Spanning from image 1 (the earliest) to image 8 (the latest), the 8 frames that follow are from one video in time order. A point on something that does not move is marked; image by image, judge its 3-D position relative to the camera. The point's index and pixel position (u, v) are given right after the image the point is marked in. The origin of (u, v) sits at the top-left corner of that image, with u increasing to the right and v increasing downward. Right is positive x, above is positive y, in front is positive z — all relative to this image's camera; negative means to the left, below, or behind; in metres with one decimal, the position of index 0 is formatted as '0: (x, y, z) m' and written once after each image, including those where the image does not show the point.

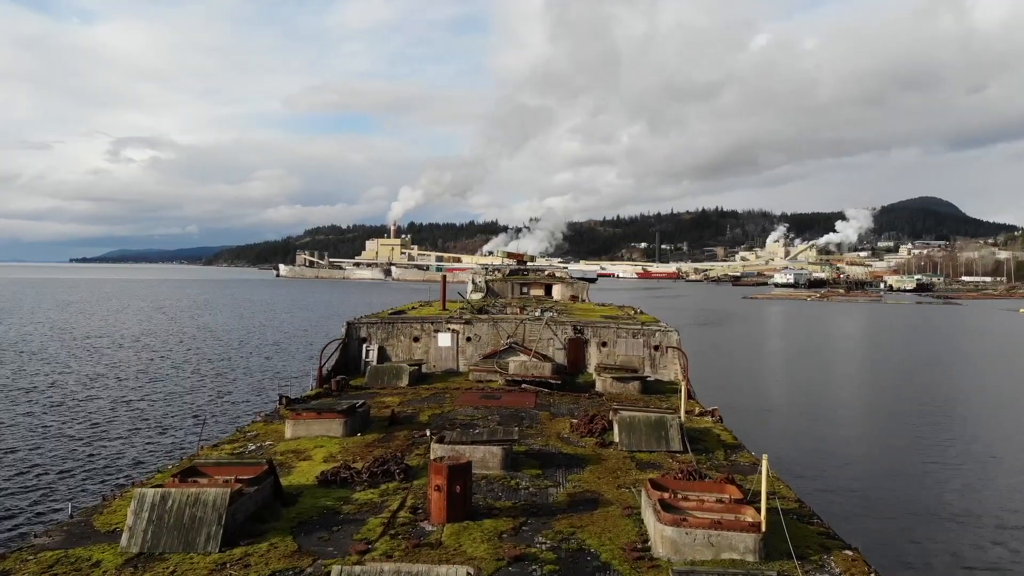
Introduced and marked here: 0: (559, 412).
0: (+1.0, -2.6, +16.5) m
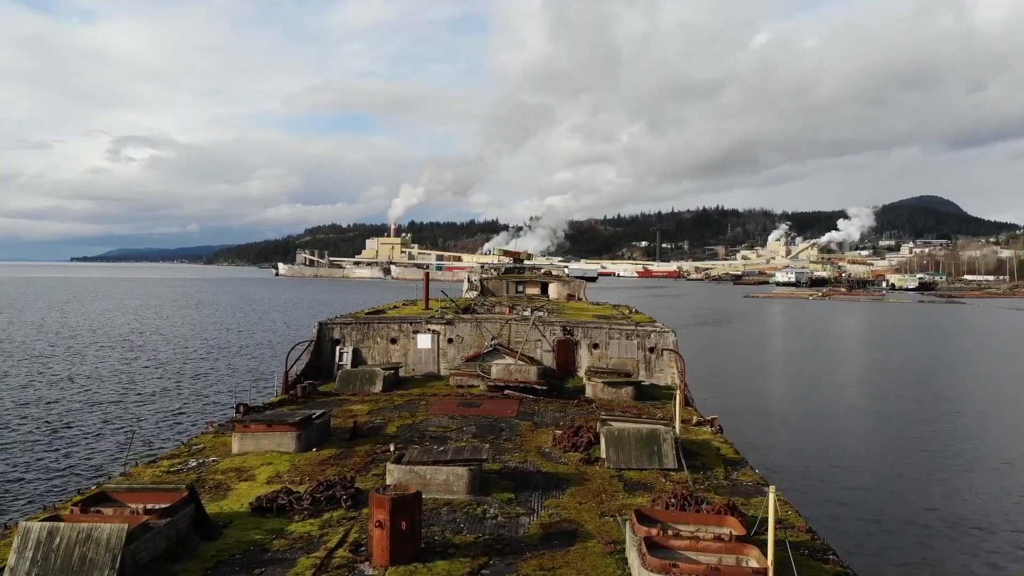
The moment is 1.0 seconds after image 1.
0: (+0.6, -2.5, +15.0) m
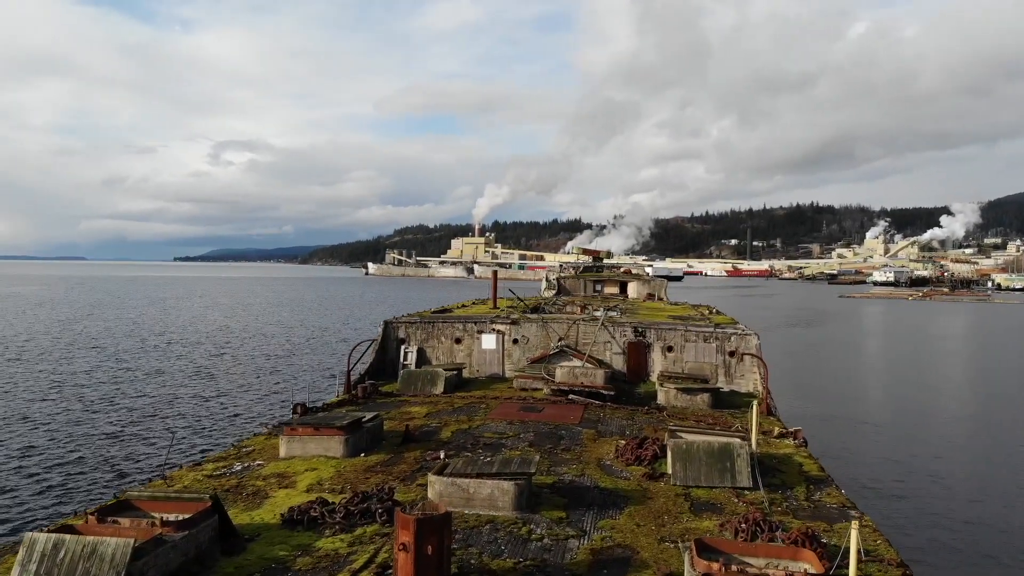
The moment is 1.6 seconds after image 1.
0: (+1.6, -2.5, +14.0) m
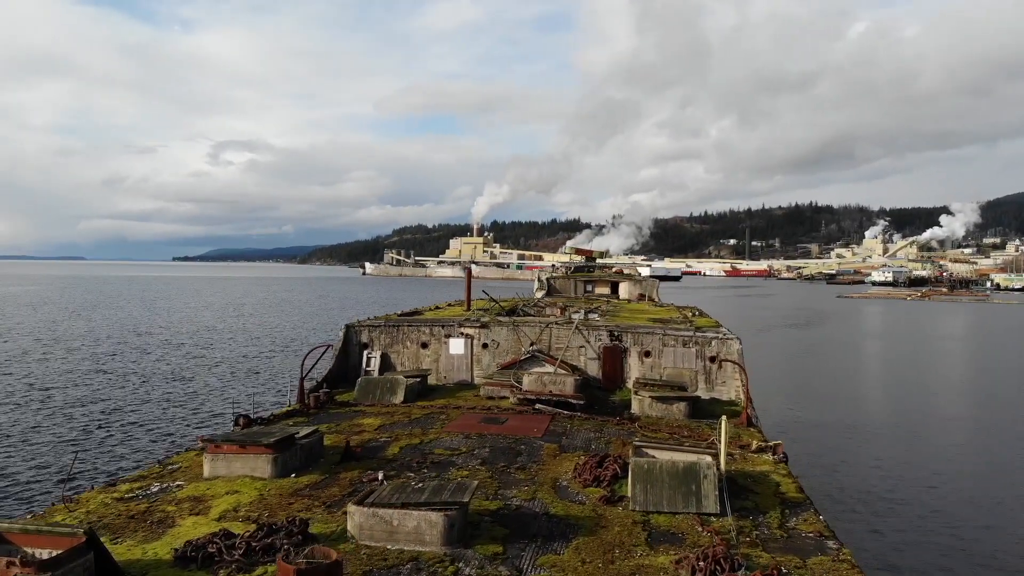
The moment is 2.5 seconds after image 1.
0: (+0.9, -2.5, +12.9) m
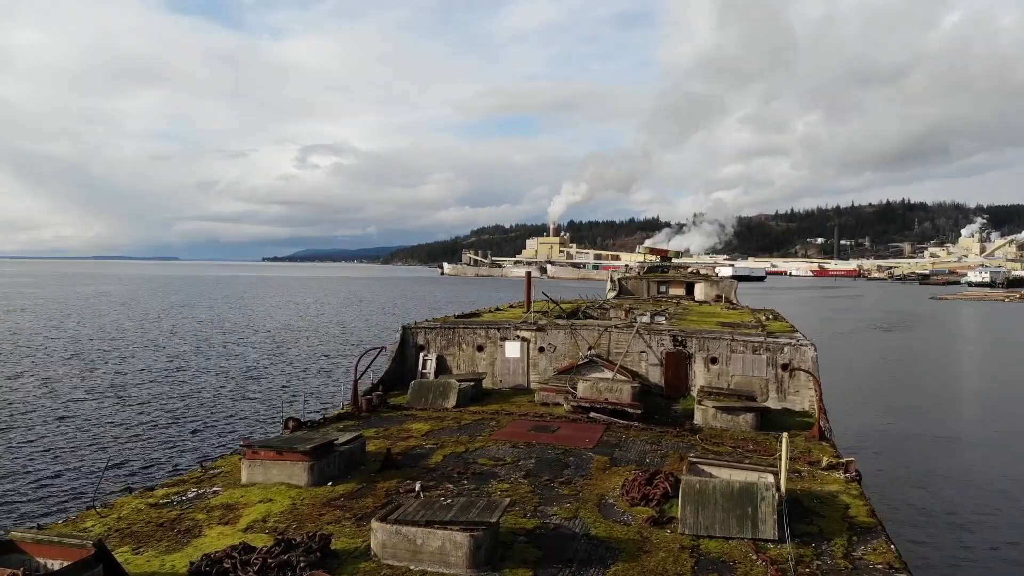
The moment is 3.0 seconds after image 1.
0: (+1.7, -2.6, +12.2) m
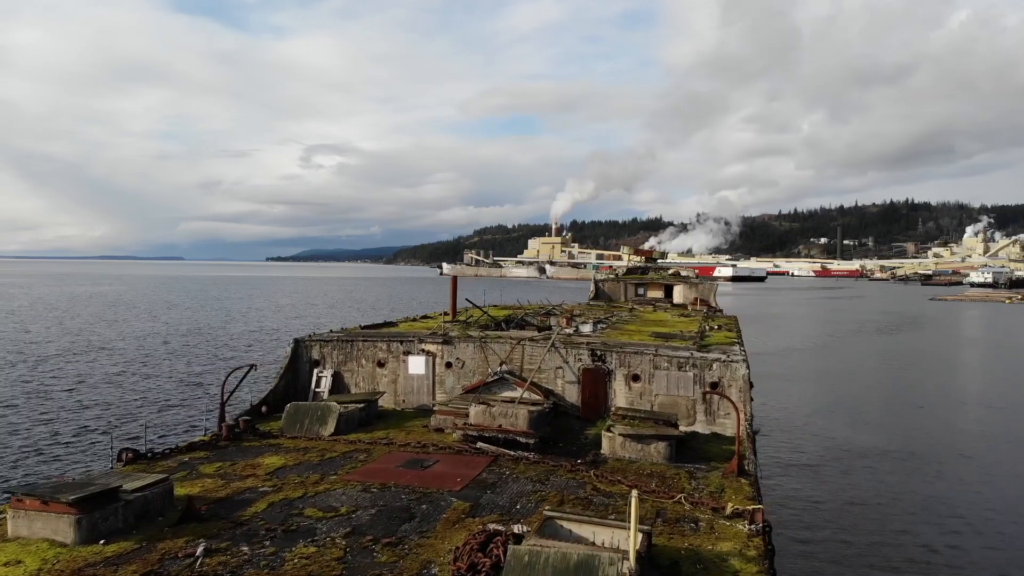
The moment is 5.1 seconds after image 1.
0: (-0.3, -2.7, +10.2) m
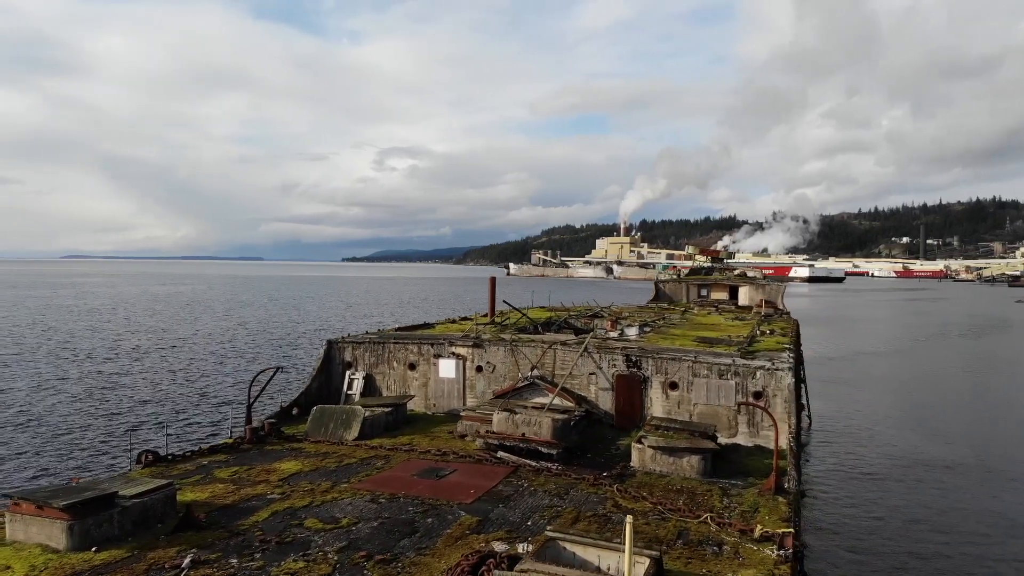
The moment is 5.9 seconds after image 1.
0: (-0.2, -2.8, +9.6) m
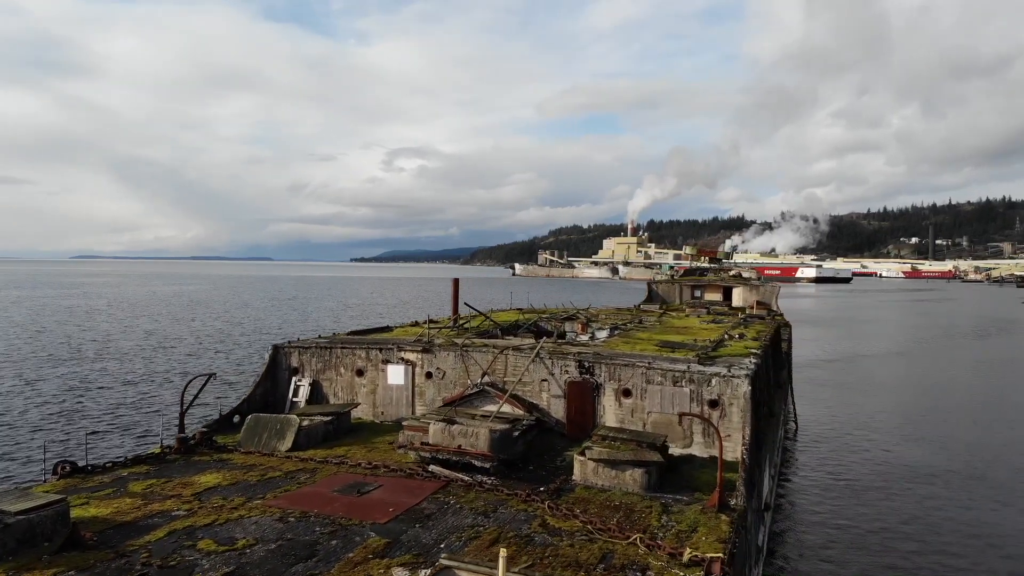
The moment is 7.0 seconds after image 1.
0: (-1.1, -2.8, +9.0) m
